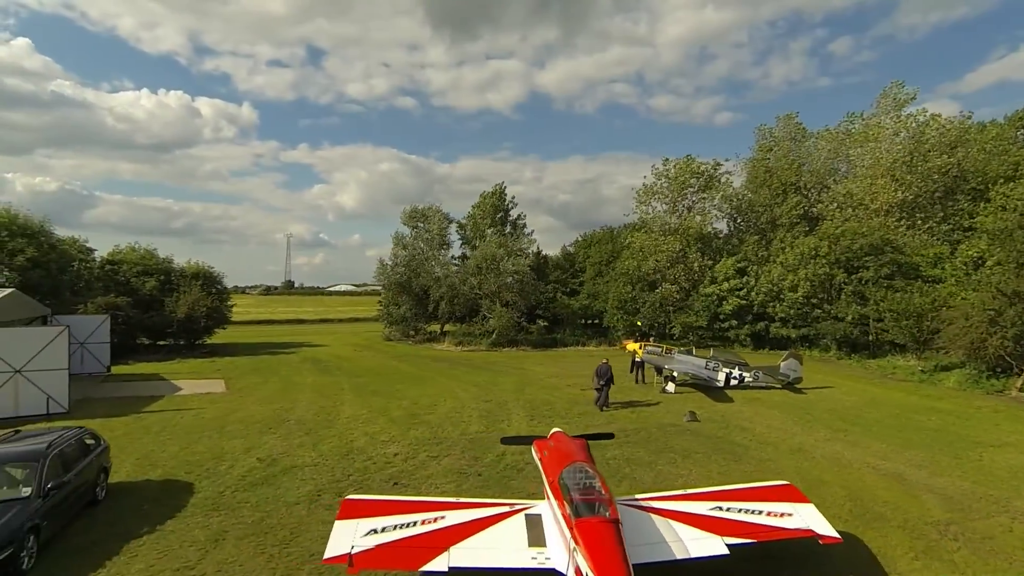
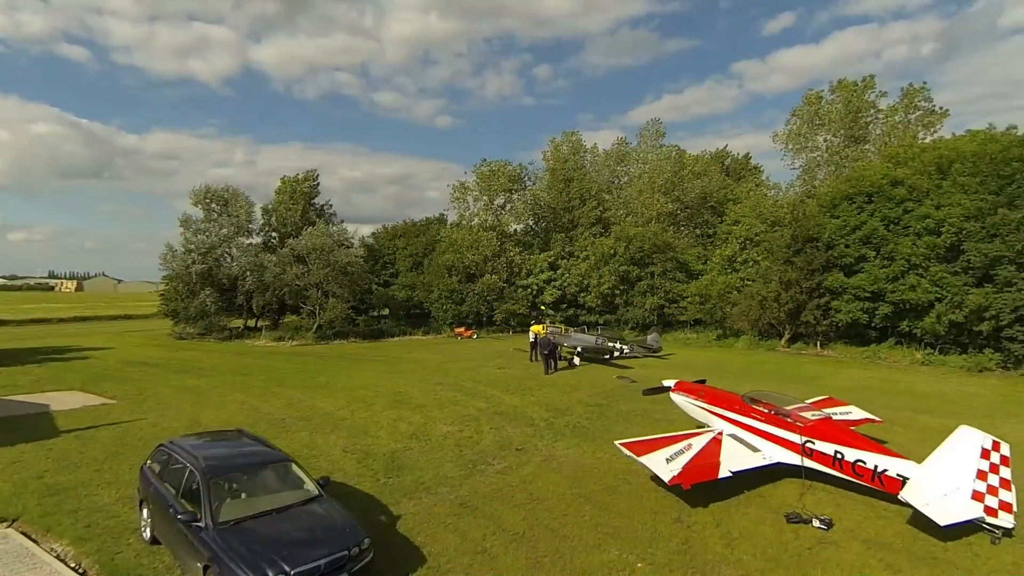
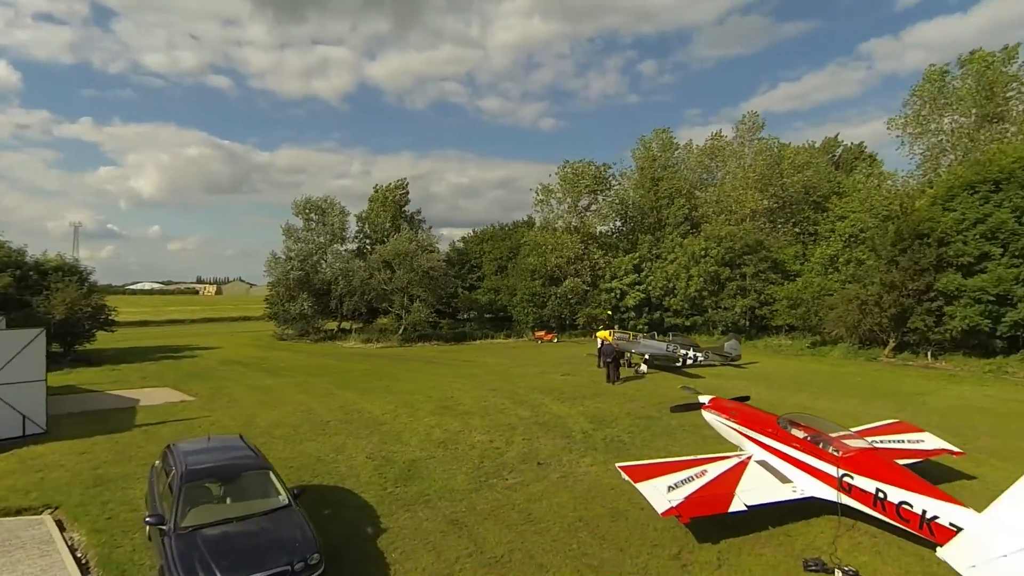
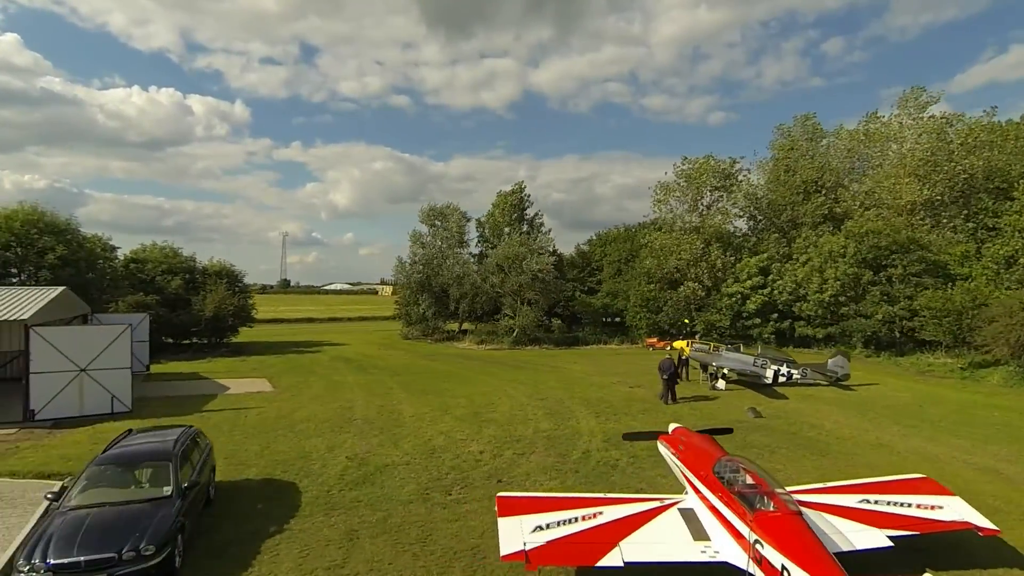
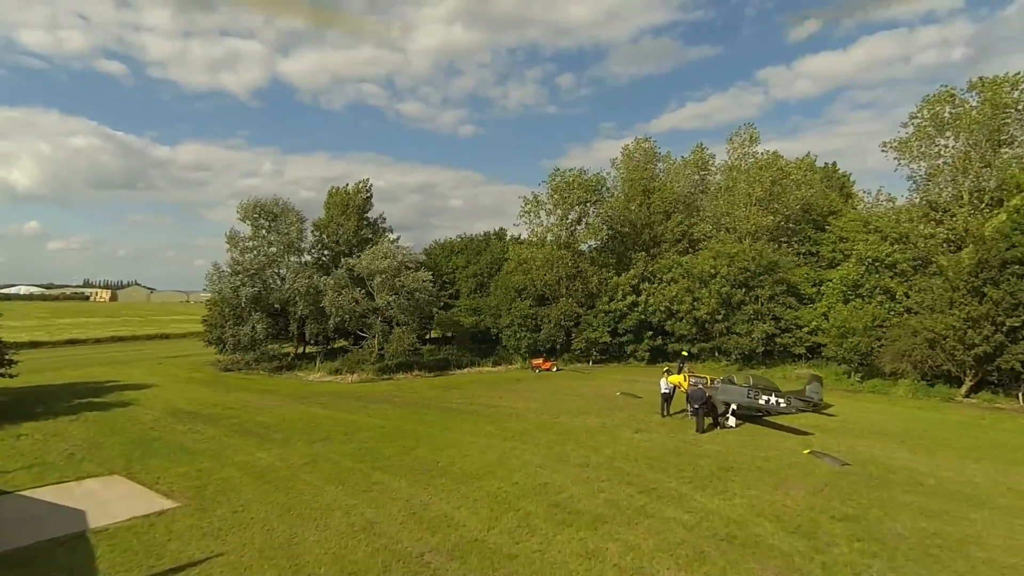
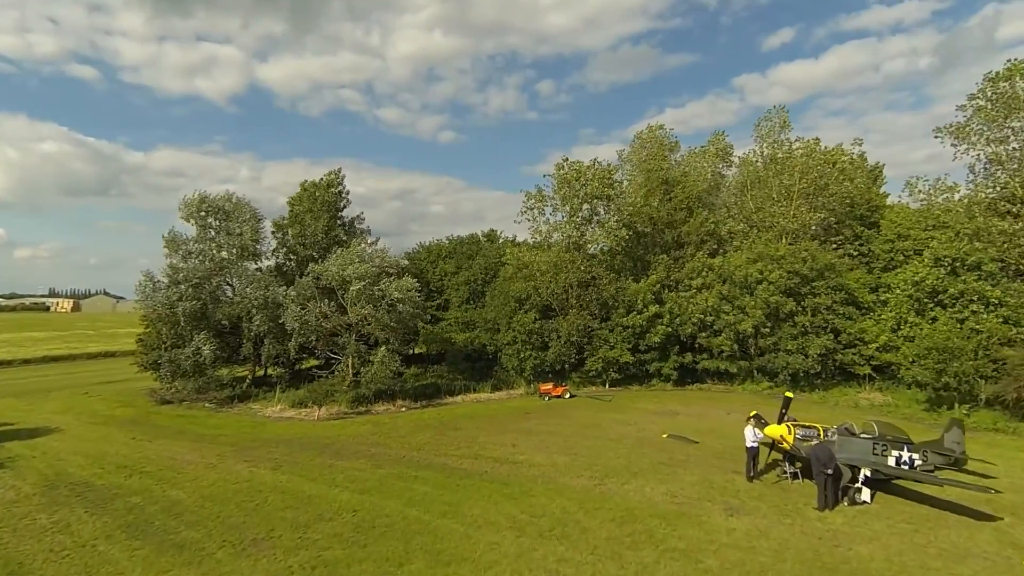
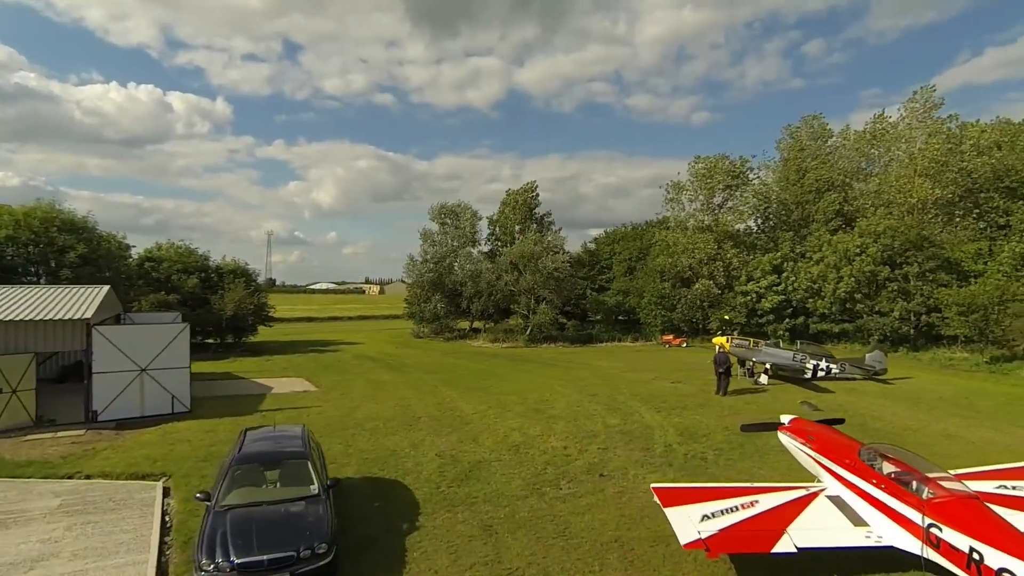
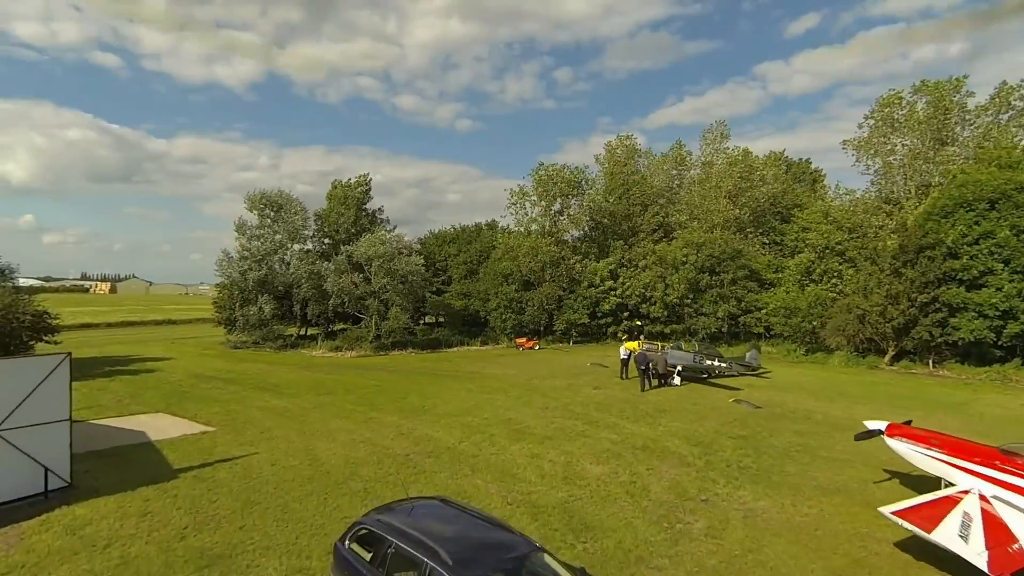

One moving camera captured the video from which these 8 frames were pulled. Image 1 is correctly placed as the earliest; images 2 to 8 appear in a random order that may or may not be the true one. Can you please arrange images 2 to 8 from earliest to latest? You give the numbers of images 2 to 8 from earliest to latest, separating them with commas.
4, 7, 3, 2, 8, 5, 6
